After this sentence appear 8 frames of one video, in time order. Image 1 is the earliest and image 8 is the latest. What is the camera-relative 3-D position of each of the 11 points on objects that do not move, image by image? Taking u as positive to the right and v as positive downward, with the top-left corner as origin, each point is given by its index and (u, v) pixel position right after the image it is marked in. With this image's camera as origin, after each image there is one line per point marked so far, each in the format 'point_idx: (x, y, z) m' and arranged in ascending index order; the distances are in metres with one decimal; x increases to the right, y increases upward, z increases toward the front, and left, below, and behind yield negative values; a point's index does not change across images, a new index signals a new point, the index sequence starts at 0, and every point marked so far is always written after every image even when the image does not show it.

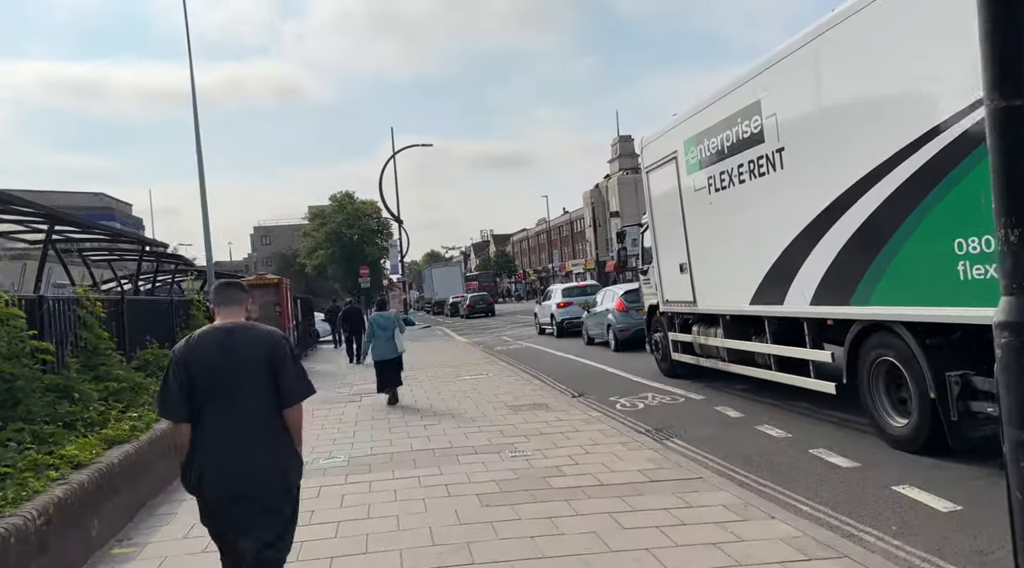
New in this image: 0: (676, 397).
0: (+2.3, -1.5, +10.1) m
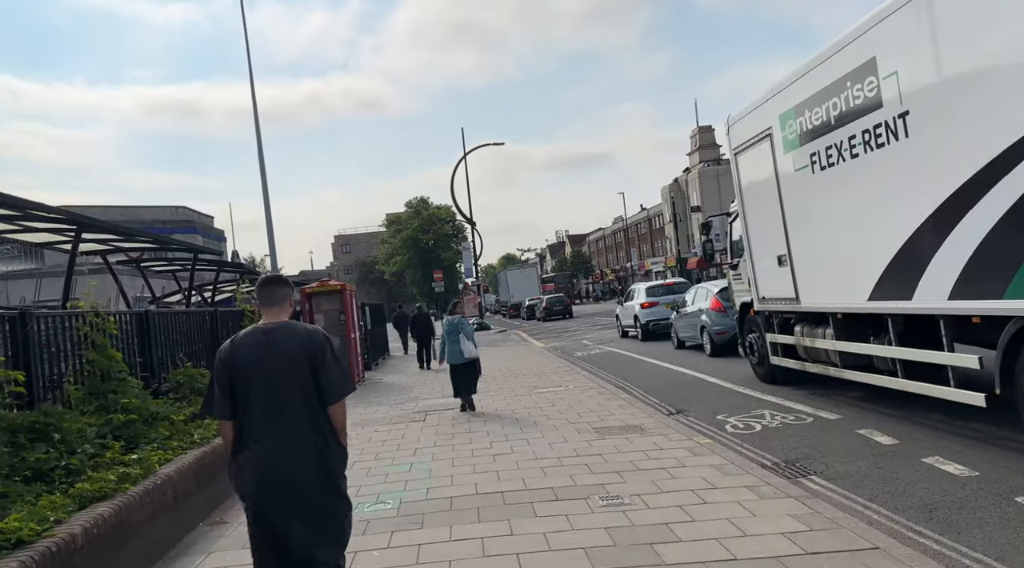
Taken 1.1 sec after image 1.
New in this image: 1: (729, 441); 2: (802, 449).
0: (+3.2, -1.5, +8.3) m
1: (+2.2, -1.6, +7.4) m
2: (+2.7, -1.5, +6.8) m
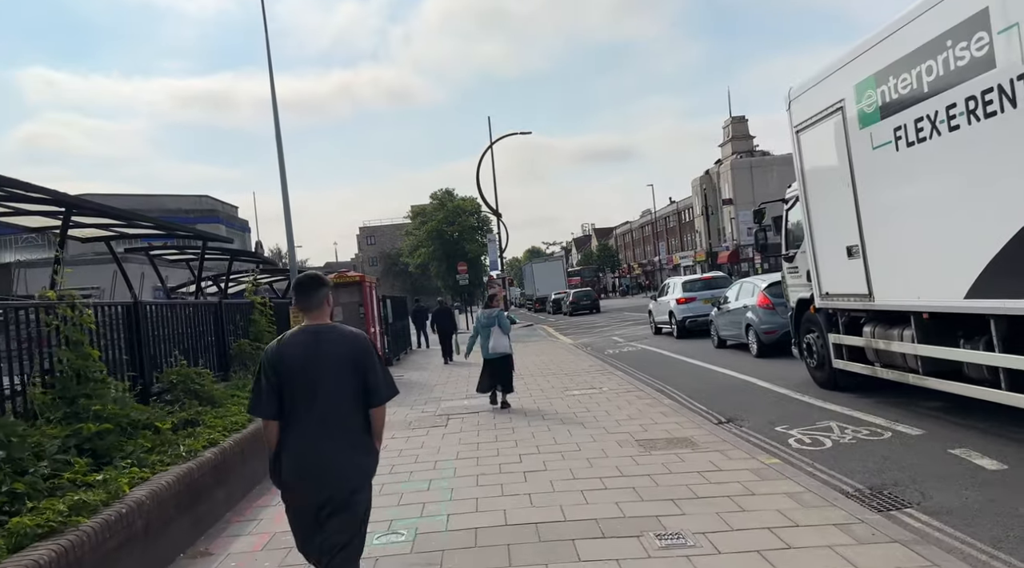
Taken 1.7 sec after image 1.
0: (+3.6, -1.4, +7.2) m
1: (+2.5, -1.5, +6.4) m
2: (+3.0, -1.5, +5.8) m
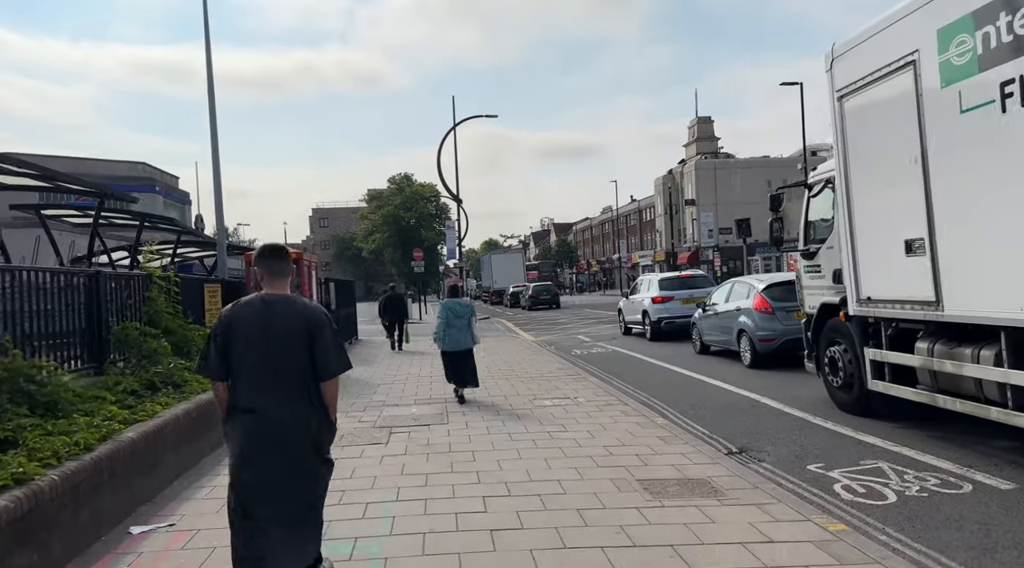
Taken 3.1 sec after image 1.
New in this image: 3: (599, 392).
0: (+3.3, -1.5, +5.6) m
1: (+2.3, -1.5, +4.7) m
2: (+2.8, -1.5, +4.1) m
3: (+1.2, -1.5, +10.2) m
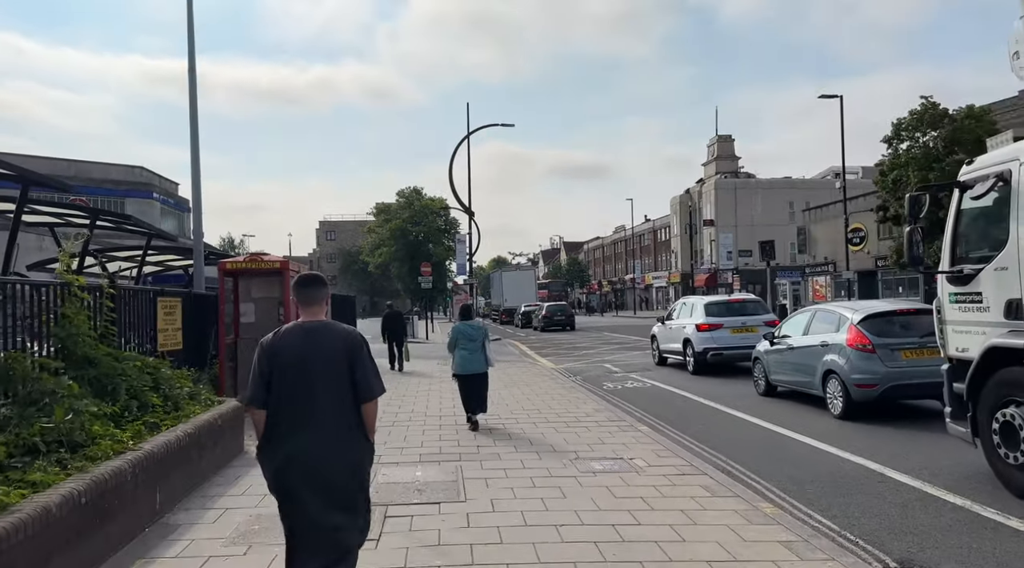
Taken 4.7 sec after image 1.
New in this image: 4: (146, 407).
0: (+3.6, -1.7, +3.3) m
1: (+2.6, -1.7, +2.4) m
2: (+3.1, -1.7, +1.8) m
3: (+1.6, -1.8, +7.9) m
4: (-3.0, -1.0, +6.1) m
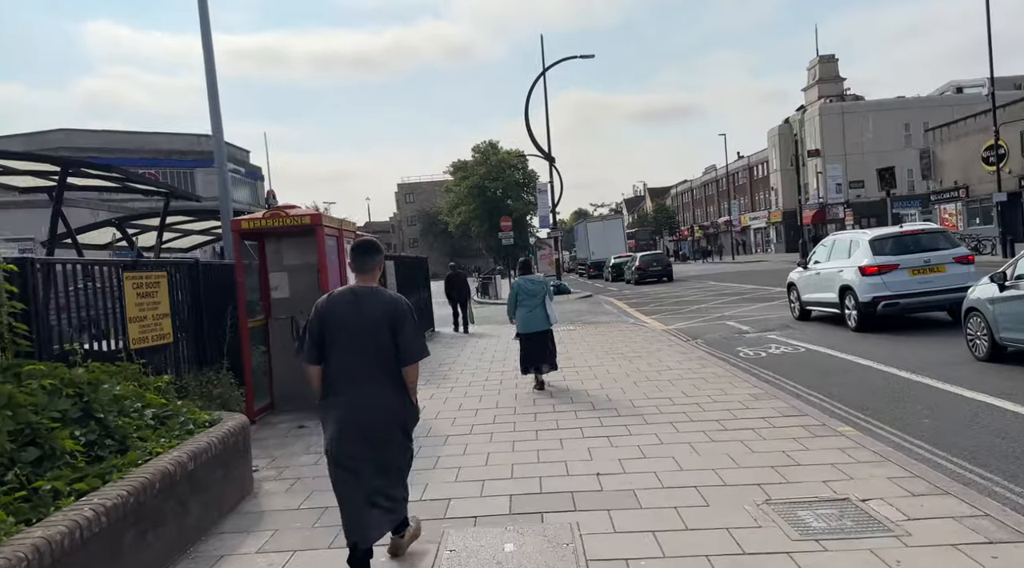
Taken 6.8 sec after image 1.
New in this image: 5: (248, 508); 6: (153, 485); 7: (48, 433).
0: (+4.0, -1.3, +0.1) m
1: (+2.9, -1.5, -0.6) m
2: (+3.3, -1.5, -1.3) m
3: (+2.5, -1.3, +4.9) m
4: (-2.3, -0.9, +3.6) m
5: (-1.8, -1.5, +4.9) m
6: (-1.9, -1.0, +3.8) m
7: (-2.3, -0.8, +3.7) m
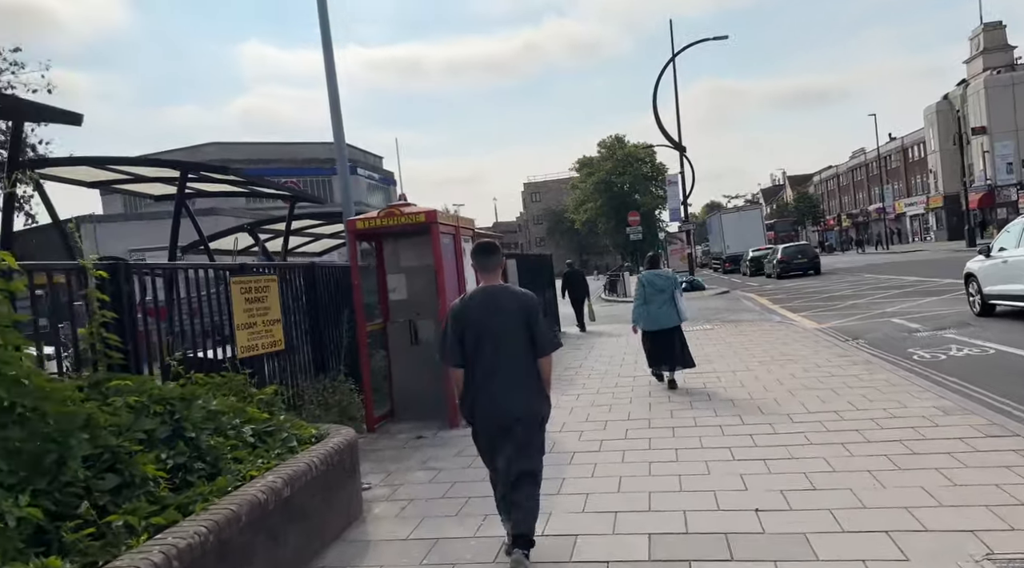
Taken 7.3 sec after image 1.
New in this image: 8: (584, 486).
0: (+3.9, -1.3, -1.3) m
1: (+2.7, -1.4, -1.8) m
2: (+3.0, -1.4, -2.6) m
3: (+3.3, -1.2, +3.7) m
4: (-1.7, -0.9, +3.2) m
5: (-1.0, -1.5, +4.4) m
6: (-1.3, -1.1, +3.4) m
7: (-1.7, -0.8, +3.3) m
8: (+0.5, -1.4, +5.1) m
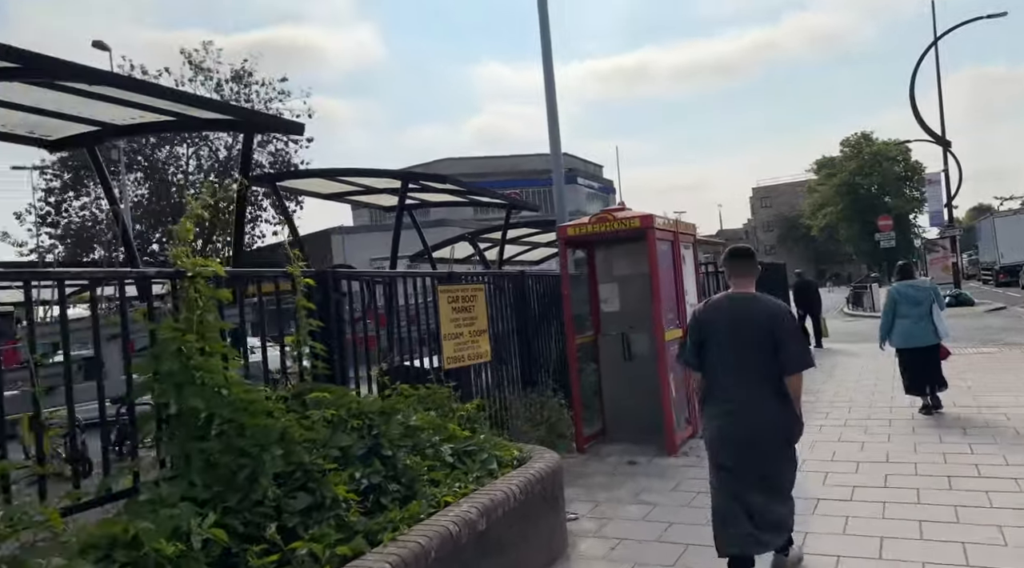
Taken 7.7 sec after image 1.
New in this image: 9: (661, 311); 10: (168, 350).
0: (+3.2, -1.3, -2.9) m
1: (+1.9, -1.4, -3.1) m
2: (+2.0, -1.4, -3.9) m
3: (+4.1, -1.3, +2.0) m
4: (-0.8, -0.9, +3.1) m
5: (+0.2, -1.6, +4.0) m
6: (-0.3, -1.1, +3.0) m
7: (-0.8, -0.8, +3.2) m
8: (+1.8, -1.5, +4.2) m
9: (+1.7, -0.3, +7.4) m
10: (-1.4, -0.3, +3.3) m
